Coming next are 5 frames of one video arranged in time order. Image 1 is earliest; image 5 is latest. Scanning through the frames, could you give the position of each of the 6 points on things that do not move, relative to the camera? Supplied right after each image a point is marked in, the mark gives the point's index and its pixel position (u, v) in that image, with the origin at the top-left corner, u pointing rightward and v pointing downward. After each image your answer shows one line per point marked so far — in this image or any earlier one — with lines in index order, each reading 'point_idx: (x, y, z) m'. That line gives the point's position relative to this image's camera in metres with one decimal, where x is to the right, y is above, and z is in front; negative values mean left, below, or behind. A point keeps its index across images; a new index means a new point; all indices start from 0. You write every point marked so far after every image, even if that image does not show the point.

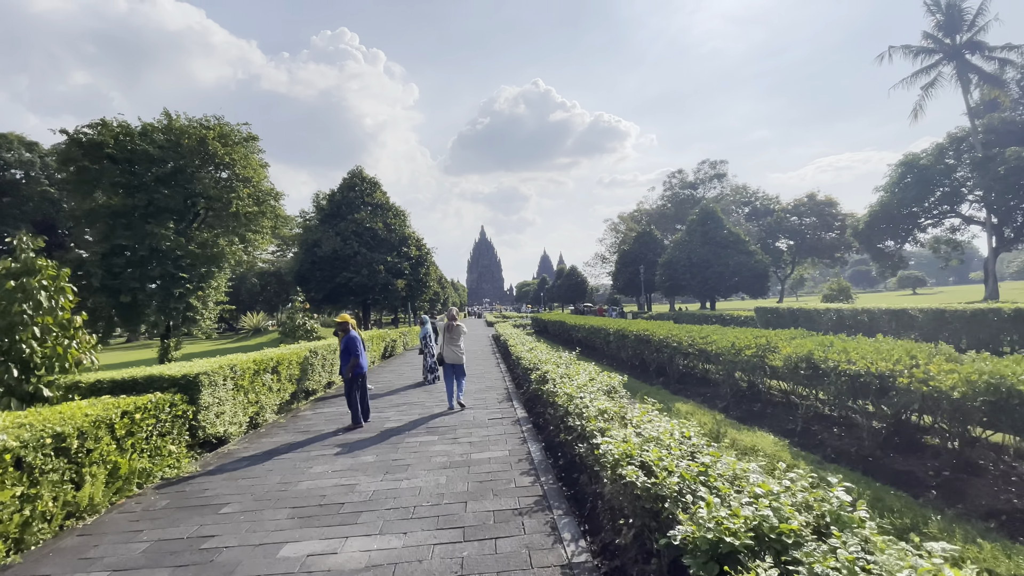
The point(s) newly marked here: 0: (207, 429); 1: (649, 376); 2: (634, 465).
0: (-4.4, -2.0, +6.9) m
1: (+2.9, -1.9, +10.4) m
2: (+0.8, -1.2, +3.3) m
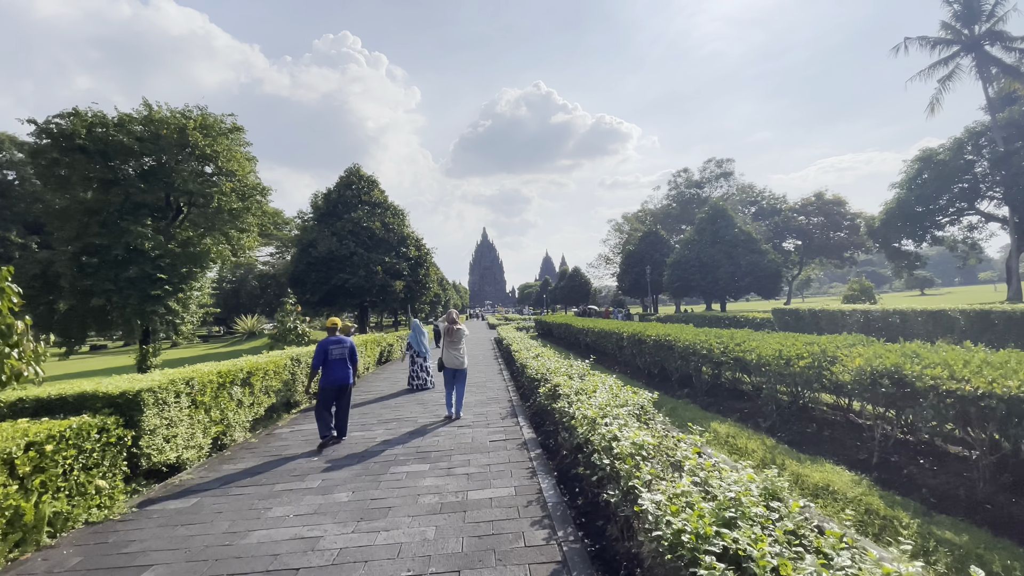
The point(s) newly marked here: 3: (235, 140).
0: (-4.3, -2.0, +5.7) m
1: (+3.0, -1.9, +9.2) m
2: (+0.9, -1.2, +2.1) m
3: (-9.8, +5.2, +16.8) m
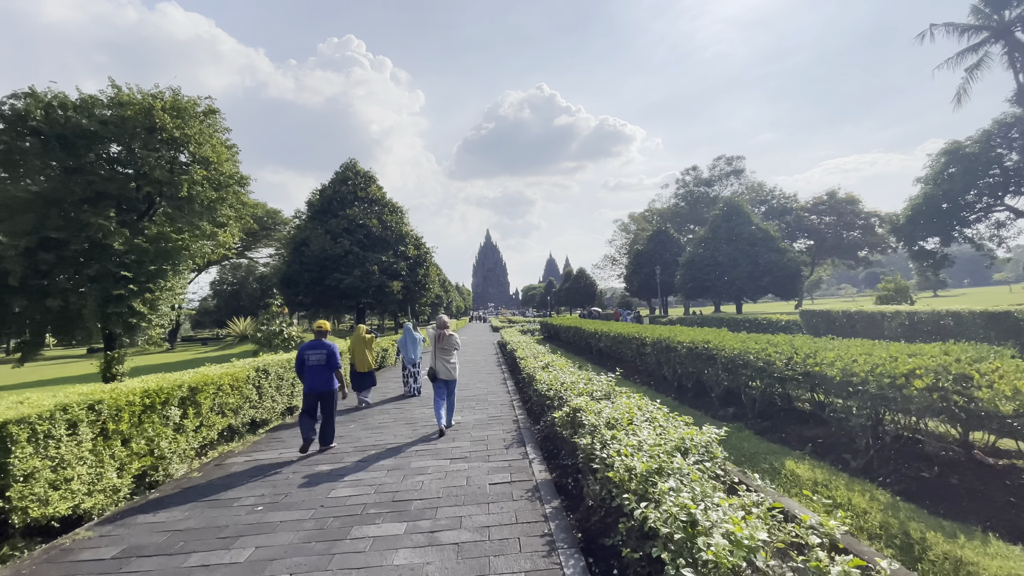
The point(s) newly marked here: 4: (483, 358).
0: (-4.2, -2.0, +4.2) m
1: (+3.1, -1.9, +7.6) m
2: (+0.9, -1.1, +0.6) m
3: (-9.6, +5.2, +15.4) m
4: (-1.1, -2.6, +18.2) m
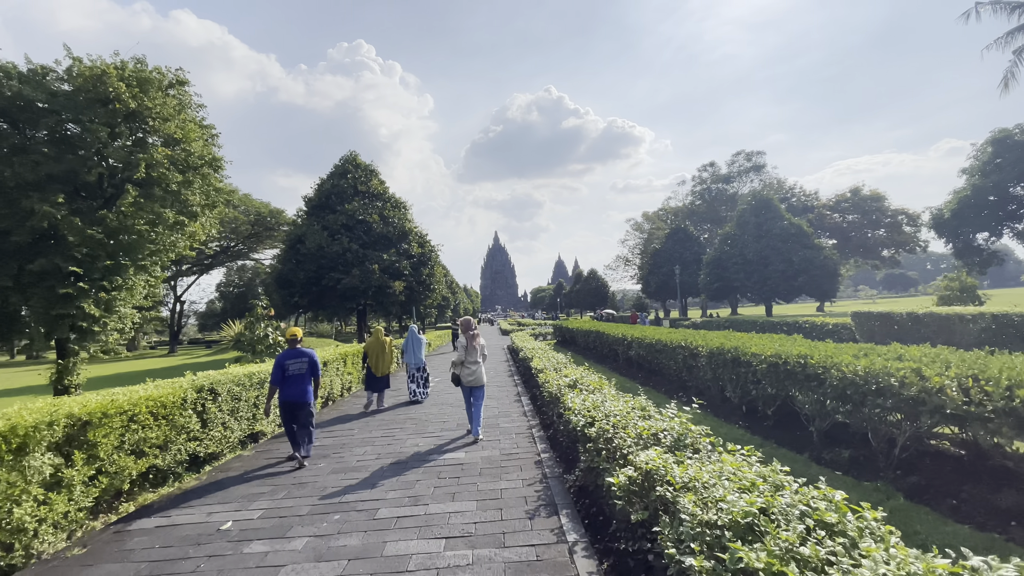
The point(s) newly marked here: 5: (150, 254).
0: (-4.0, -1.9, +2.3) m
1: (+3.4, -1.8, +5.6) m
2: (+1.1, -1.0, -1.4) m
3: (-9.3, +5.2, +13.6) m
4: (-0.7, -2.6, +16.2) m
5: (-9.2, +0.9, +12.1) m
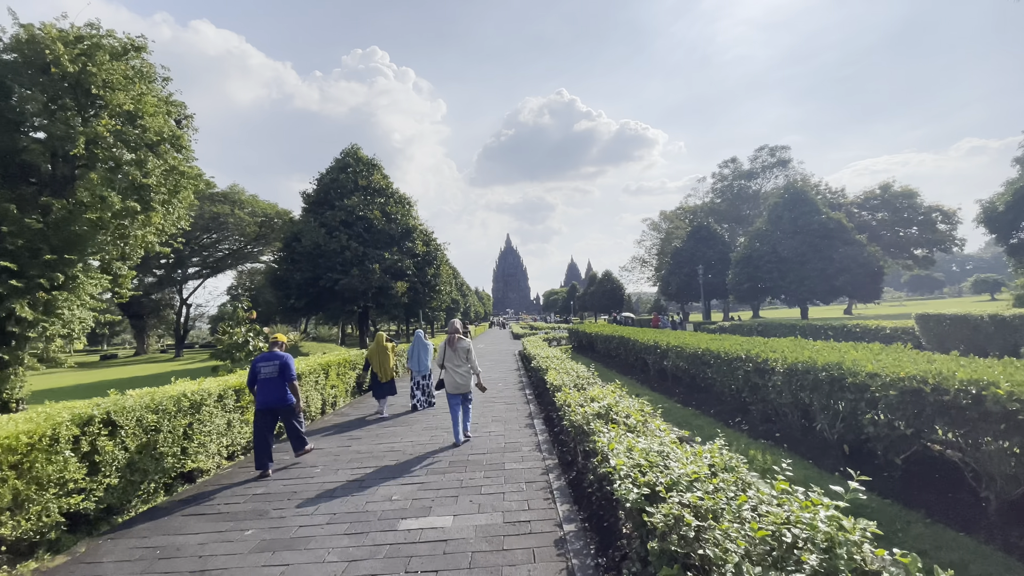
0: (-4.0, -1.8, +0.5) m
1: (+3.4, -1.7, +3.6) m
2: (+0.9, -0.9, -3.3) m
3: (-9.0, +5.2, +12.0) m
4: (-0.3, -2.6, +14.4) m
5: (-8.9, +0.9, +10.4) m
